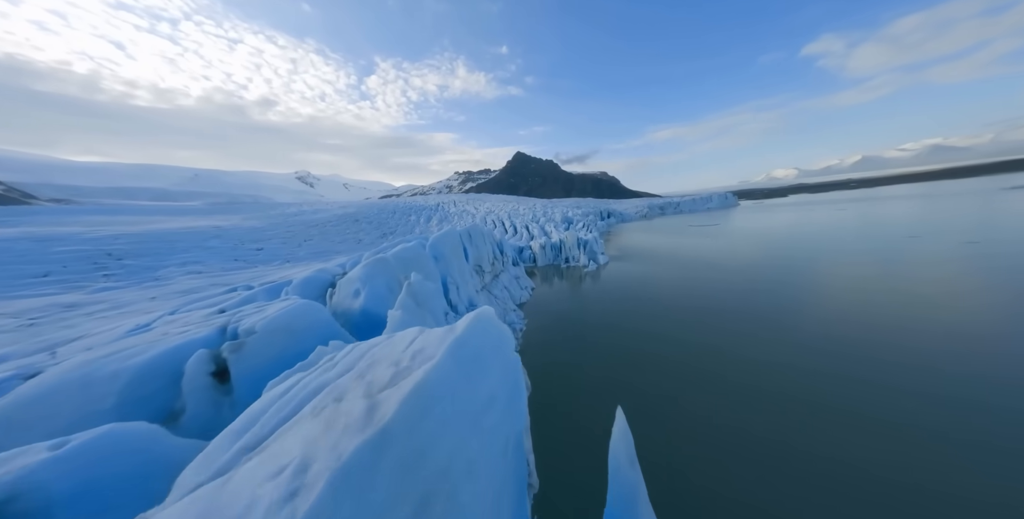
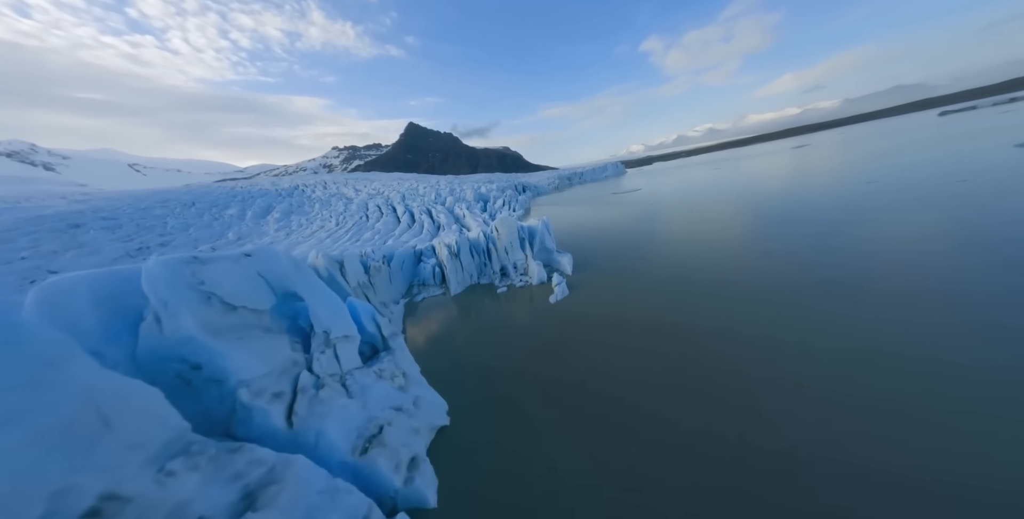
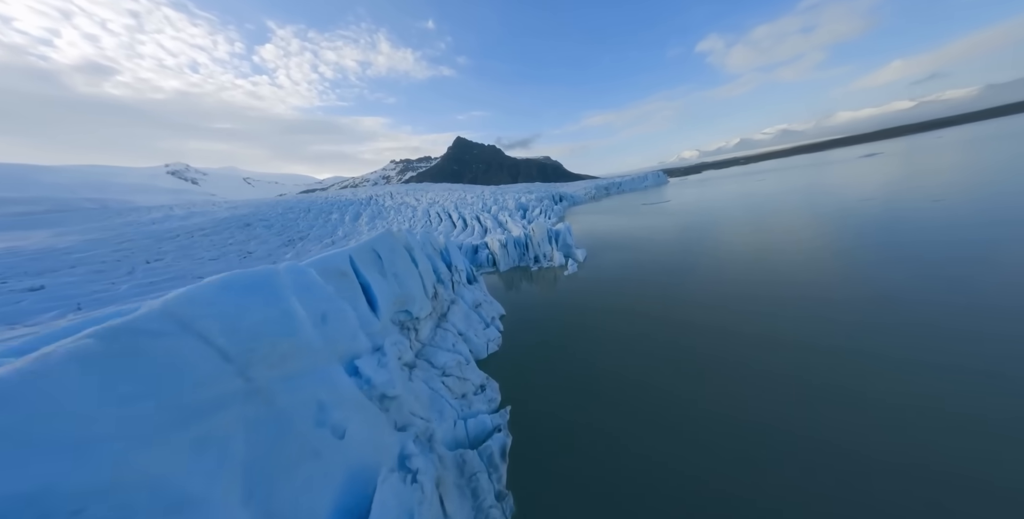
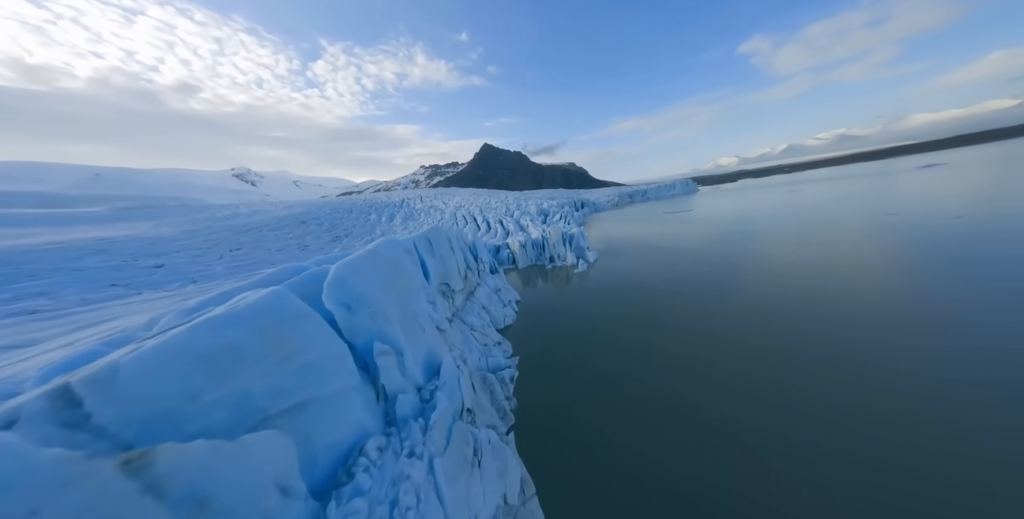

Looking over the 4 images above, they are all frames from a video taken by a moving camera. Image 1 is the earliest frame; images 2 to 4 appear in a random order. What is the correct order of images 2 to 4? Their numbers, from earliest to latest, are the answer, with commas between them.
4, 3, 2
